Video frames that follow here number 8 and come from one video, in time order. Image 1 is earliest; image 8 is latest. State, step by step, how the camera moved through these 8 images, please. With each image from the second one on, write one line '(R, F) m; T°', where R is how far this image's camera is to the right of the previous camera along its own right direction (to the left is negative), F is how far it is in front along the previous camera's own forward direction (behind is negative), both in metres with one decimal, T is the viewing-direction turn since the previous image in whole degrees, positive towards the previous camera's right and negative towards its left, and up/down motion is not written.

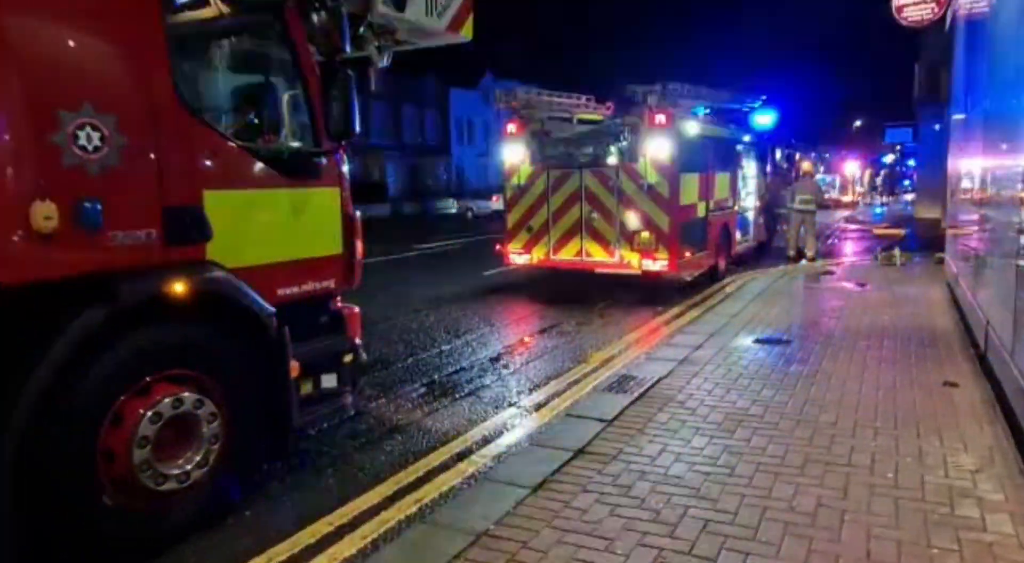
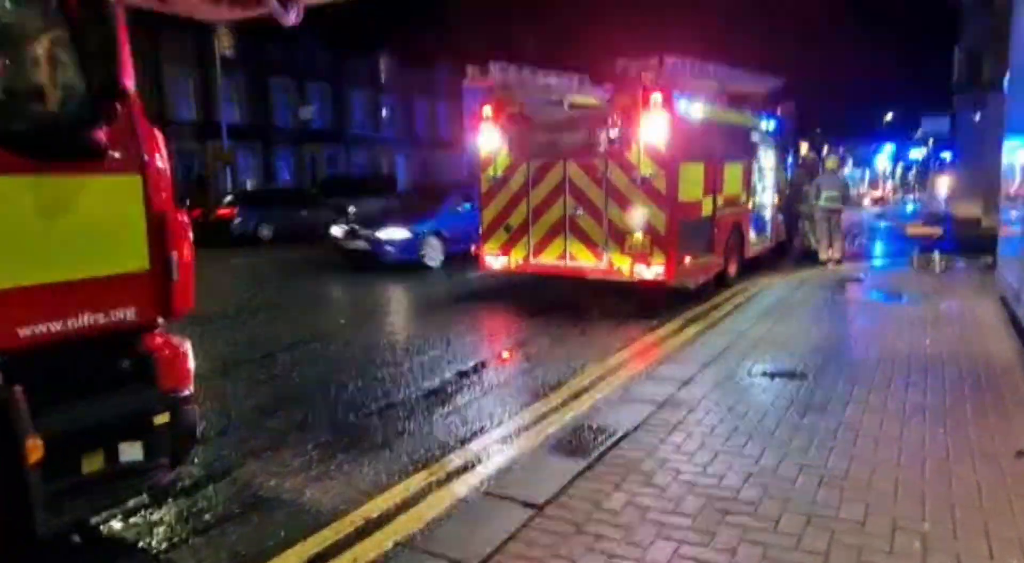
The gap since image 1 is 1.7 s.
(+0.7, +1.5) m; -2°
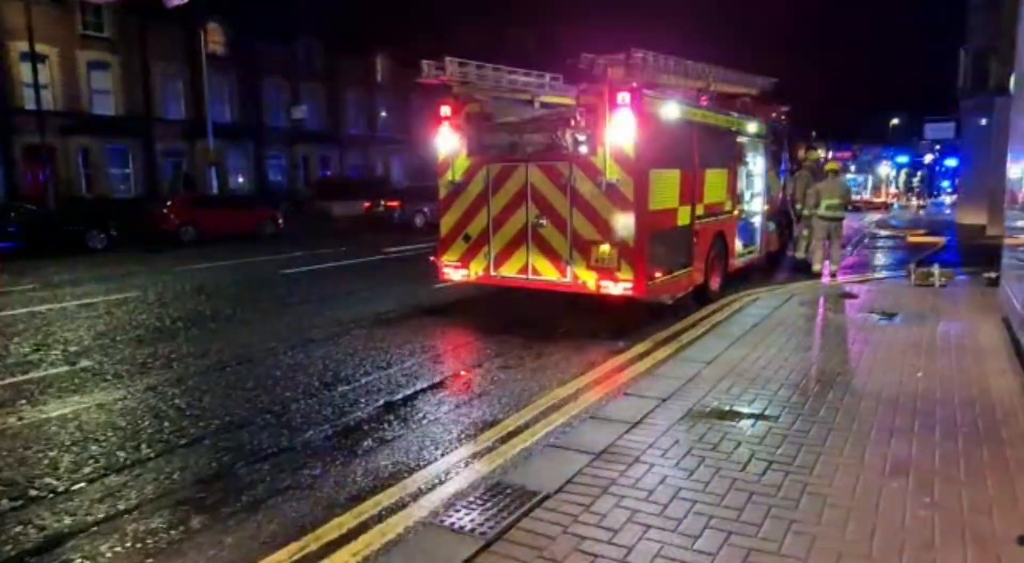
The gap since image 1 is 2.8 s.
(+0.6, +0.8) m; 0°
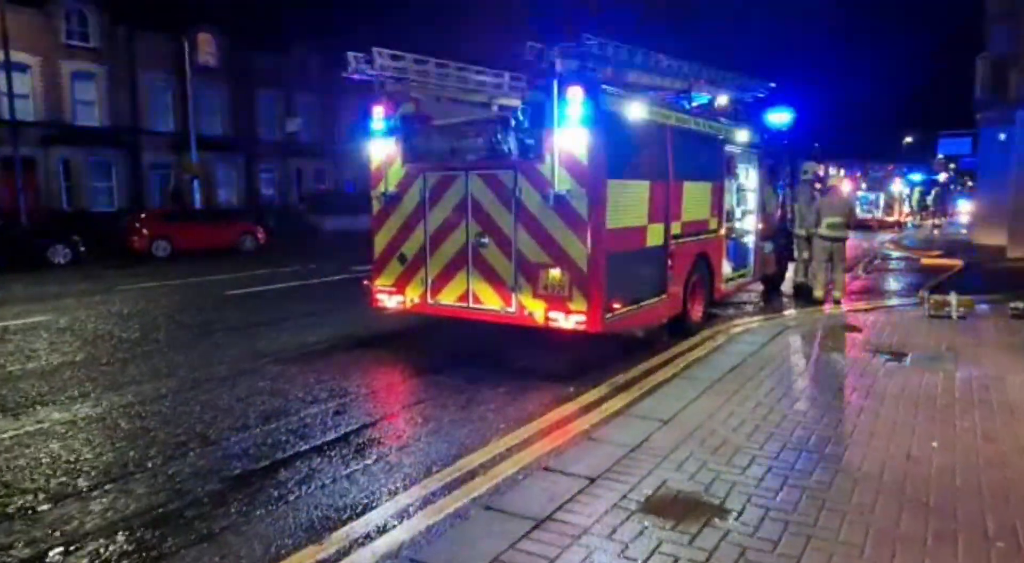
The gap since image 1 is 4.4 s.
(+0.8, +1.3) m; -1°
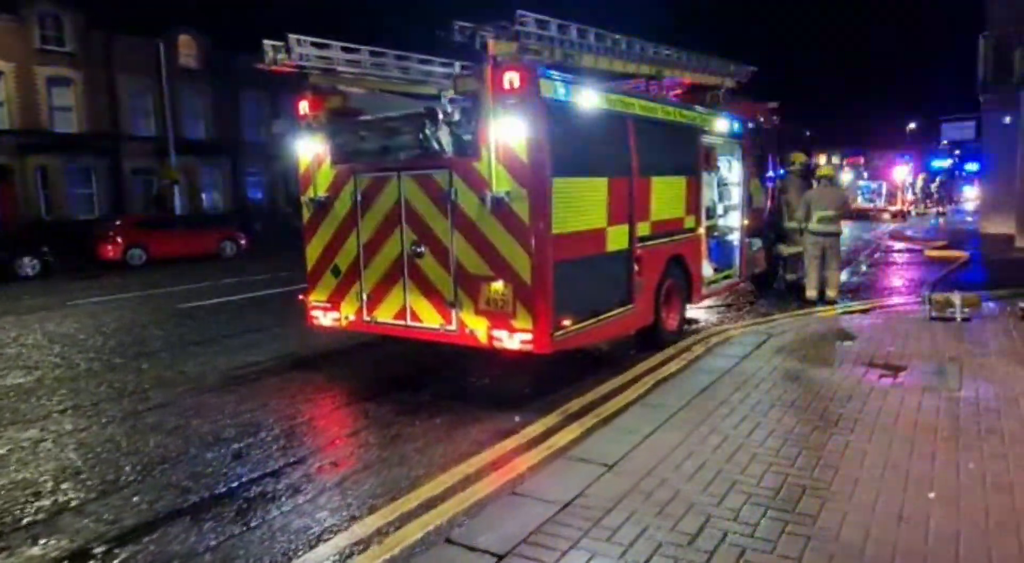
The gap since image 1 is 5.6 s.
(+0.6, +0.9) m; 0°
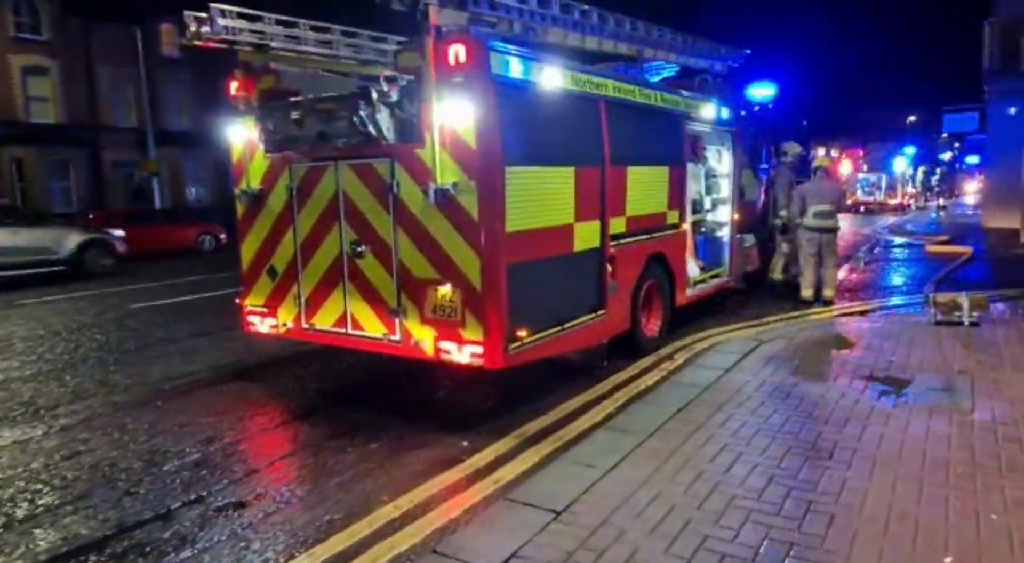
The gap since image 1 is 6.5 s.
(+0.4, +0.8) m; 0°
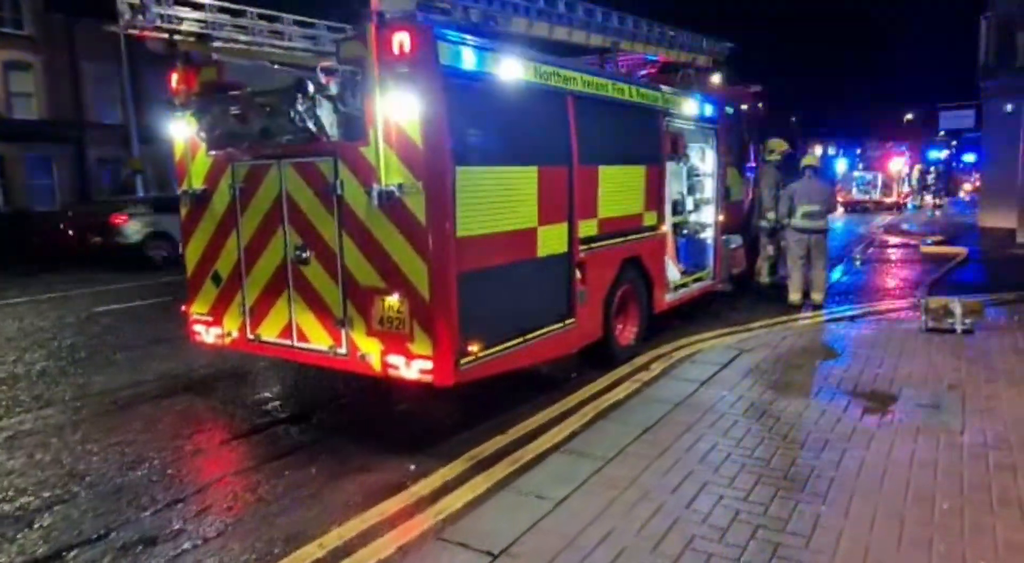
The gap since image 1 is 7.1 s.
(+0.3, +0.4) m; 0°
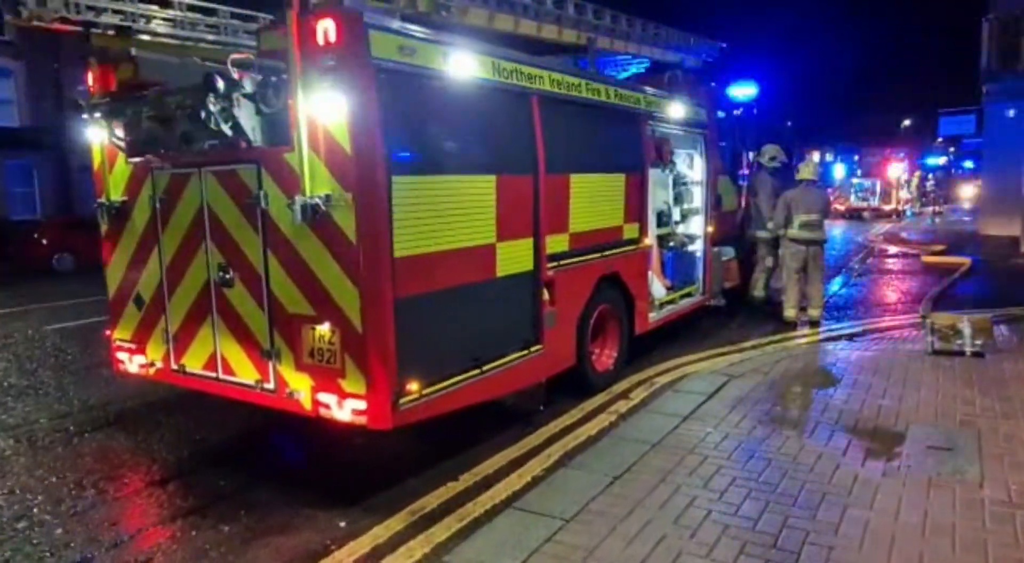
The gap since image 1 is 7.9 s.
(+0.3, +0.6) m; 0°
